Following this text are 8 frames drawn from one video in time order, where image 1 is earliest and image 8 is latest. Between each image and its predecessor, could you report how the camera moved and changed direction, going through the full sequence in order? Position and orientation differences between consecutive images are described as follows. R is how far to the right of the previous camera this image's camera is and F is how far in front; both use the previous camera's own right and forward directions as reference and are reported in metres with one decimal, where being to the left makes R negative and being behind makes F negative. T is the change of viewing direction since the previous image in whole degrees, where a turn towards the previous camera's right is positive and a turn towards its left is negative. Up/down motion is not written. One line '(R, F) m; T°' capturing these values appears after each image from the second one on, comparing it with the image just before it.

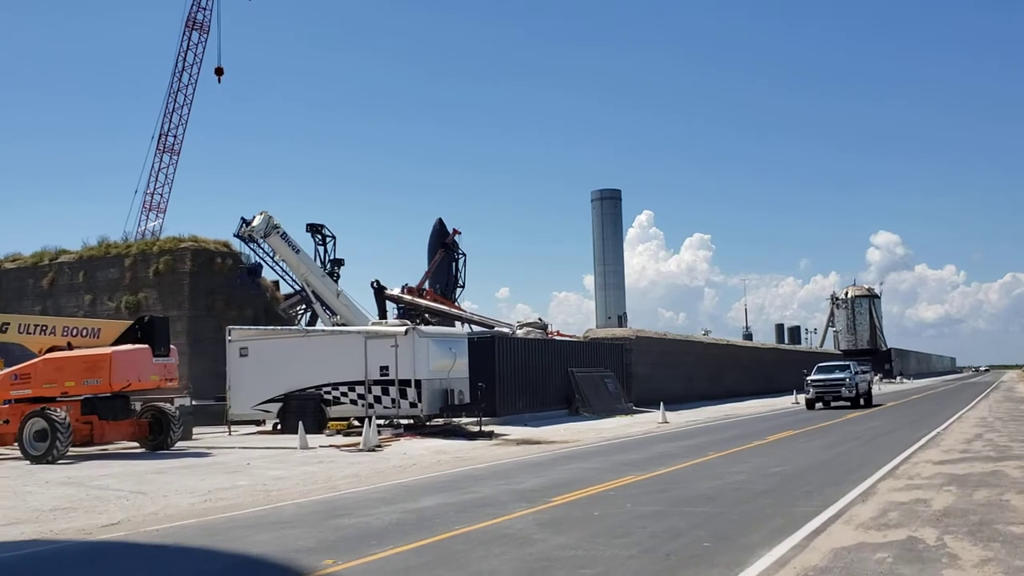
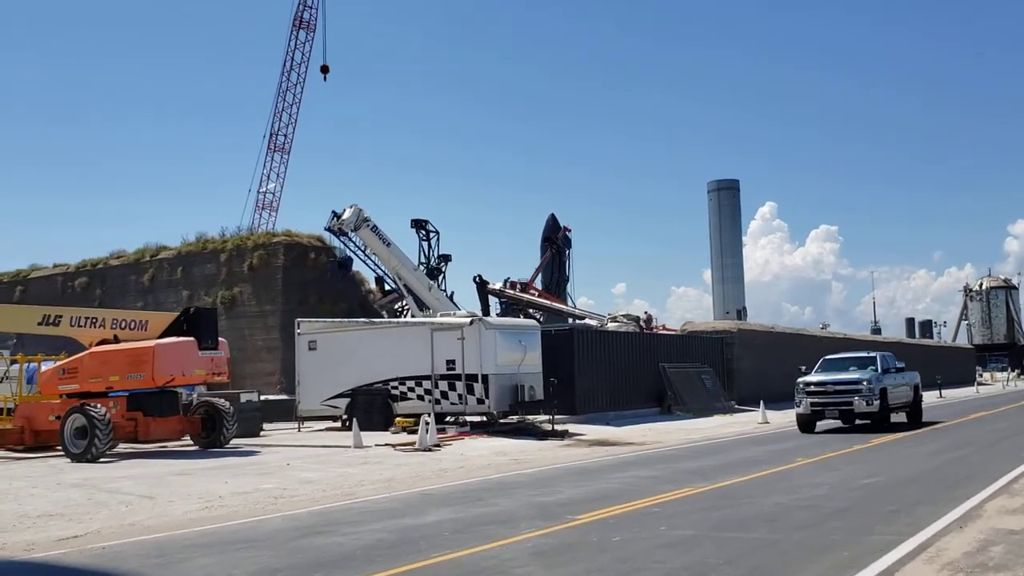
(+1.1, +1.8) m; -7°
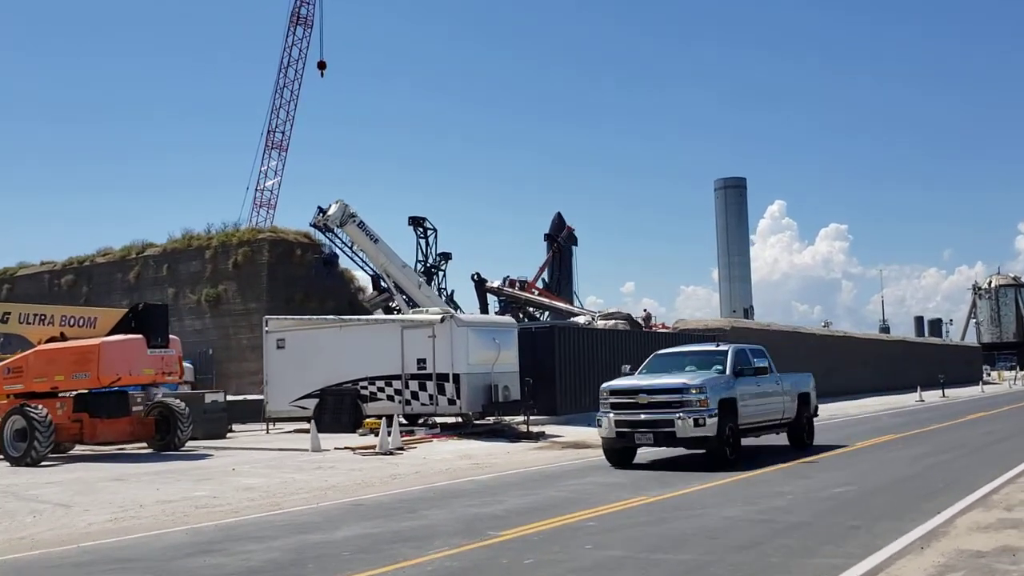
(+0.9, +1.0) m; 0°
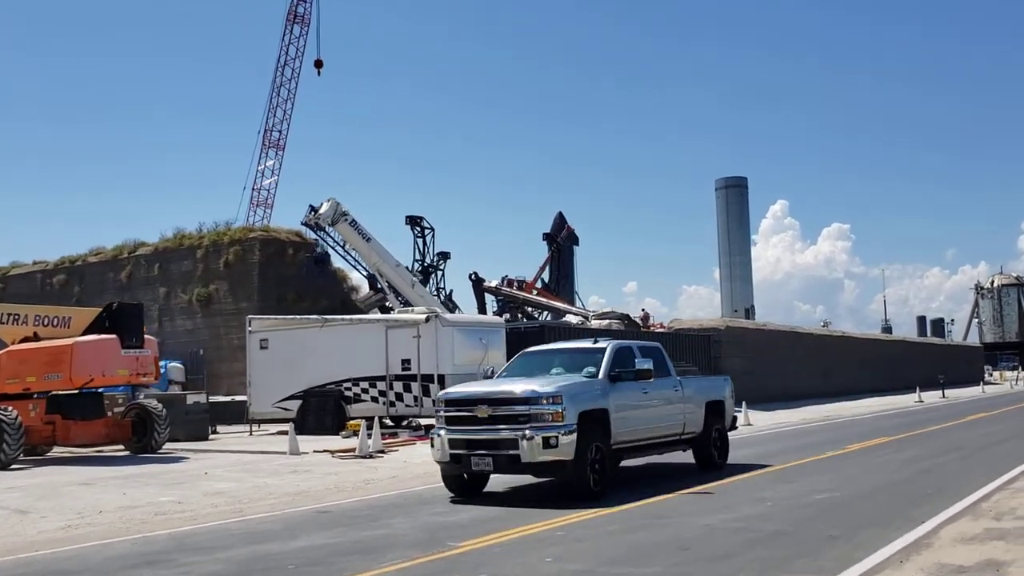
(+0.4, +0.4) m; 0°
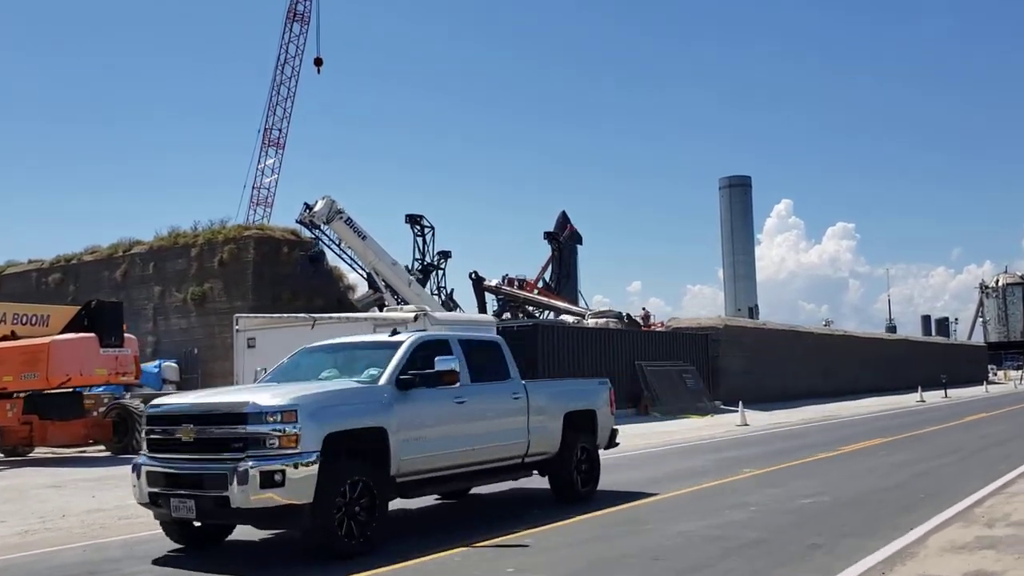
(+0.3, +0.4) m; 0°
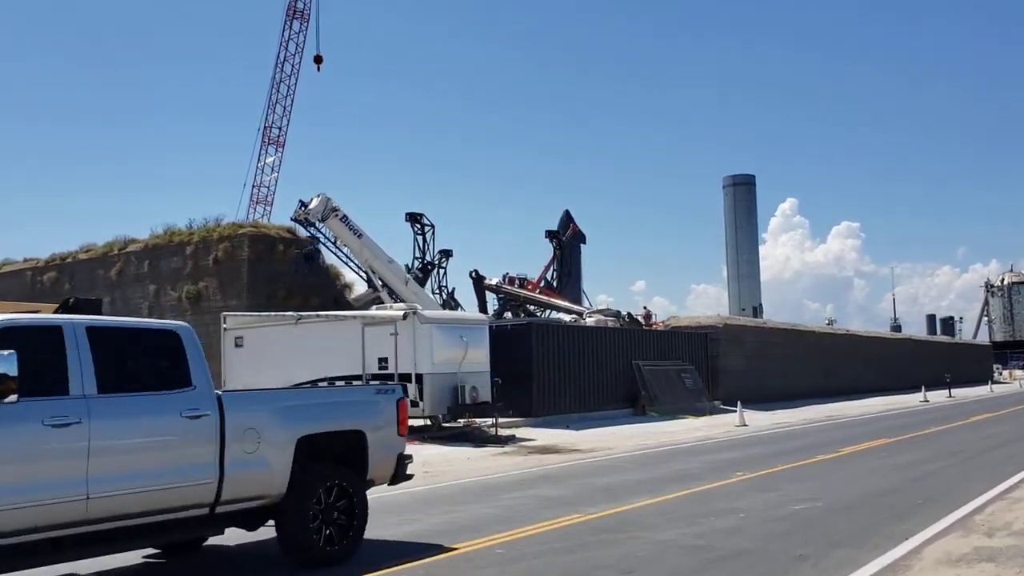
(+0.3, +0.5) m; 0°
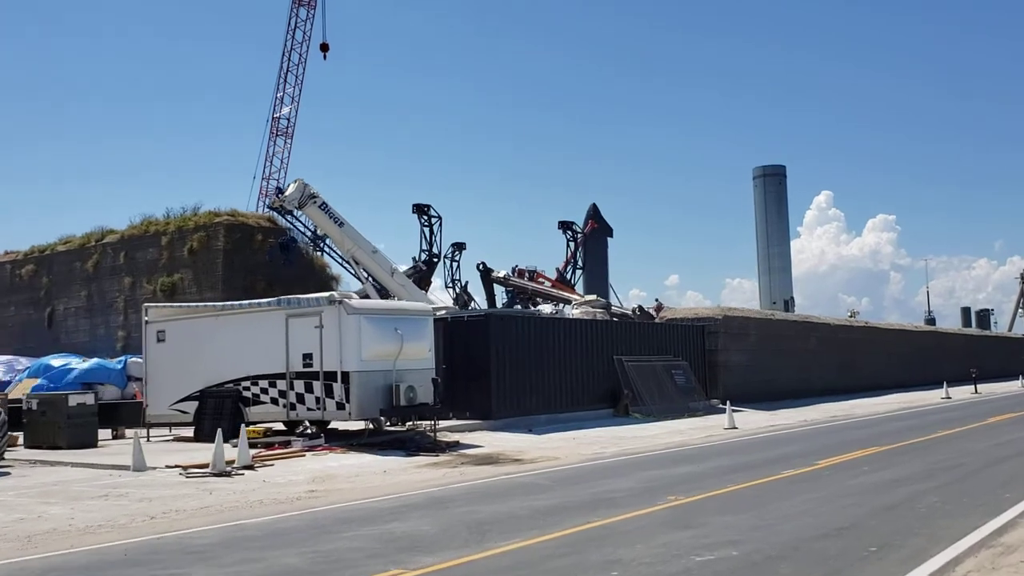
(+1.9, +2.6) m; -2°
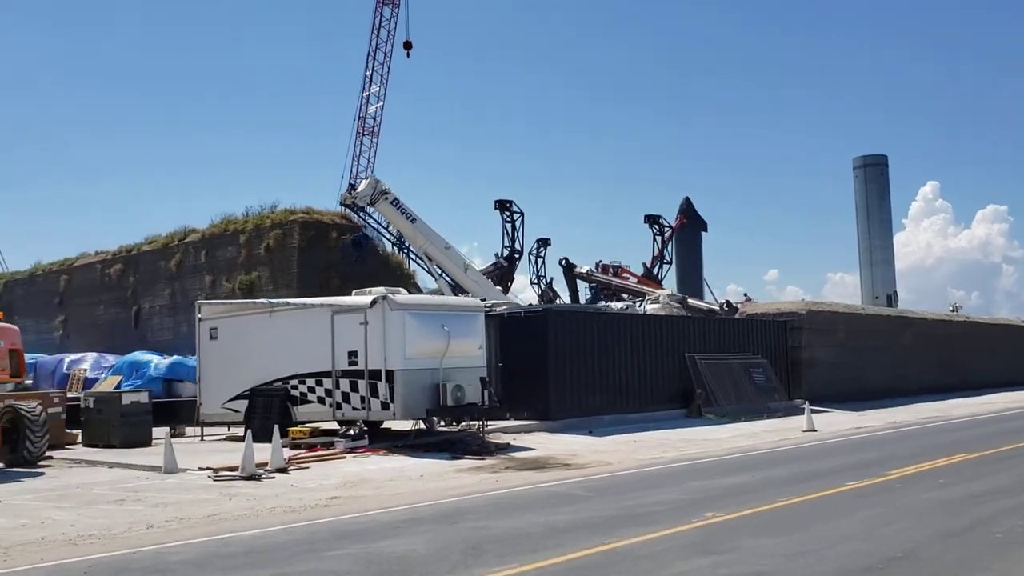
(+0.8, +1.1) m; -6°
